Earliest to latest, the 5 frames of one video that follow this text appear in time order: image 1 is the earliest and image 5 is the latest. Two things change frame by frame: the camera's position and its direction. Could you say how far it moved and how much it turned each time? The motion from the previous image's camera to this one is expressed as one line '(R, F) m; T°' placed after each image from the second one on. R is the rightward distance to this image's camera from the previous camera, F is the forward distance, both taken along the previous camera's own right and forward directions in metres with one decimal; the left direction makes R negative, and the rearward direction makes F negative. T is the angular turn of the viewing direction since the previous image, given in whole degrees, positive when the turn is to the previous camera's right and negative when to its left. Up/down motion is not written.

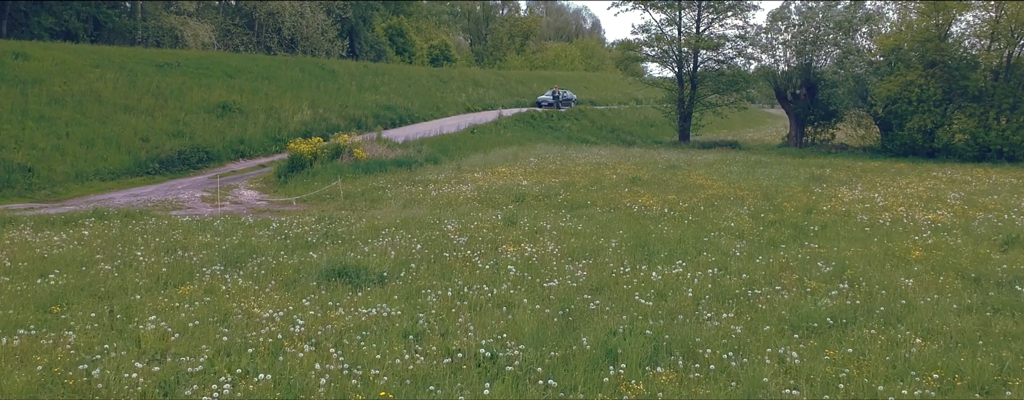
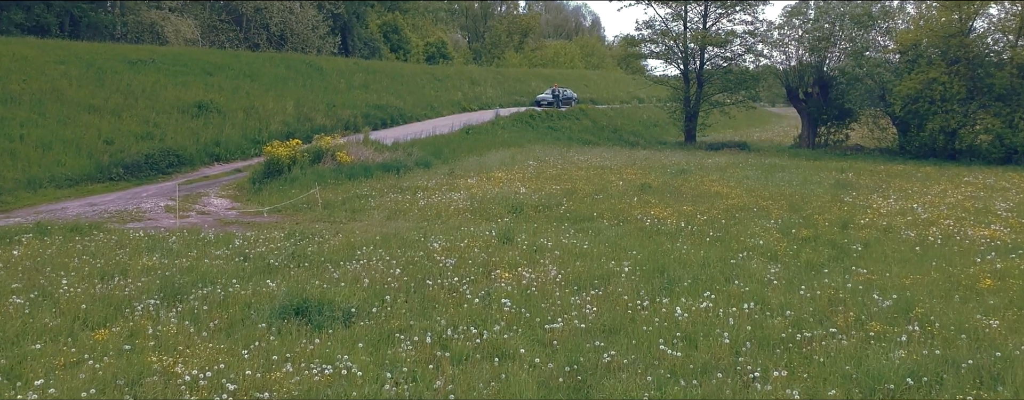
(+0.1, +1.8) m; 0°
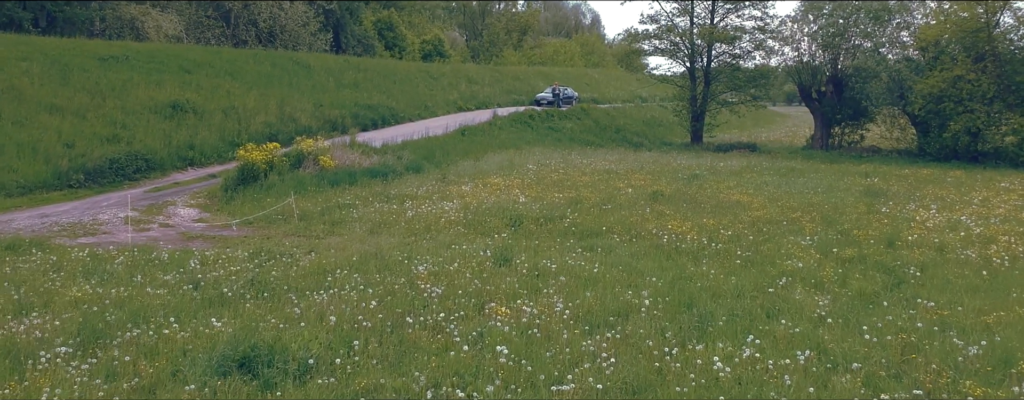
(0.0, +1.7) m; 0°
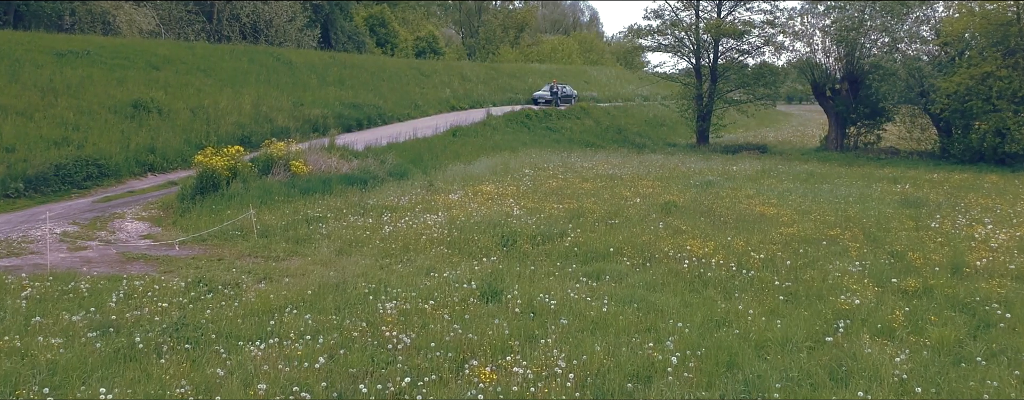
(+0.1, +2.0) m; 0°
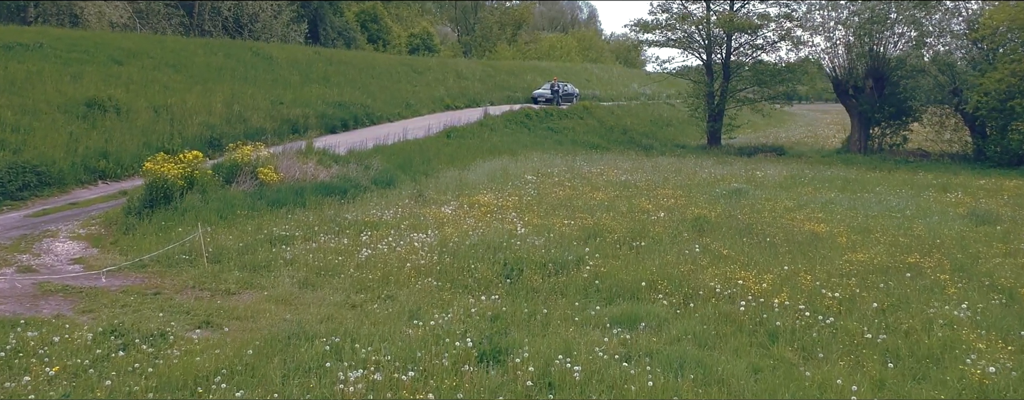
(-0.1, +2.3) m; 0°
